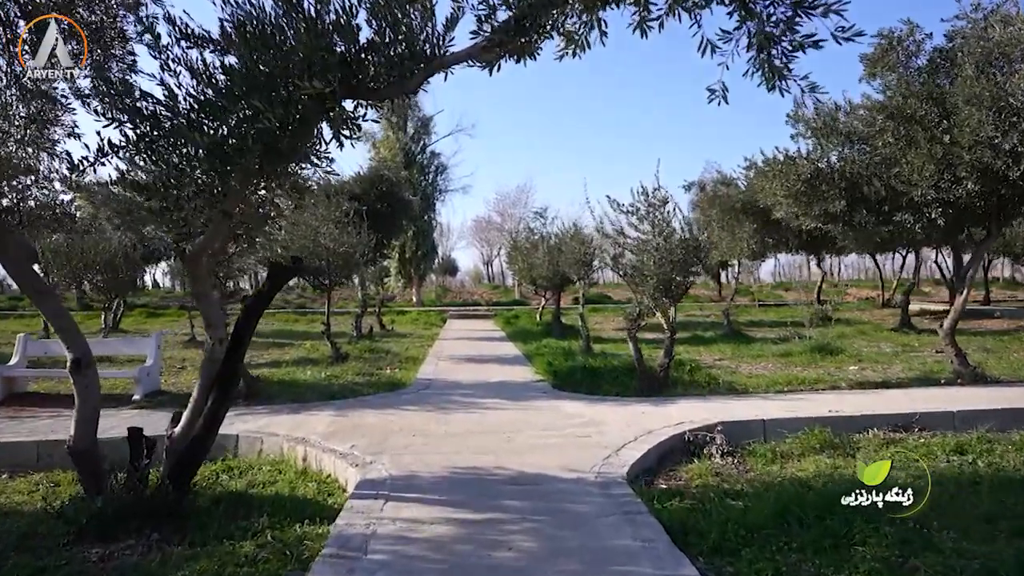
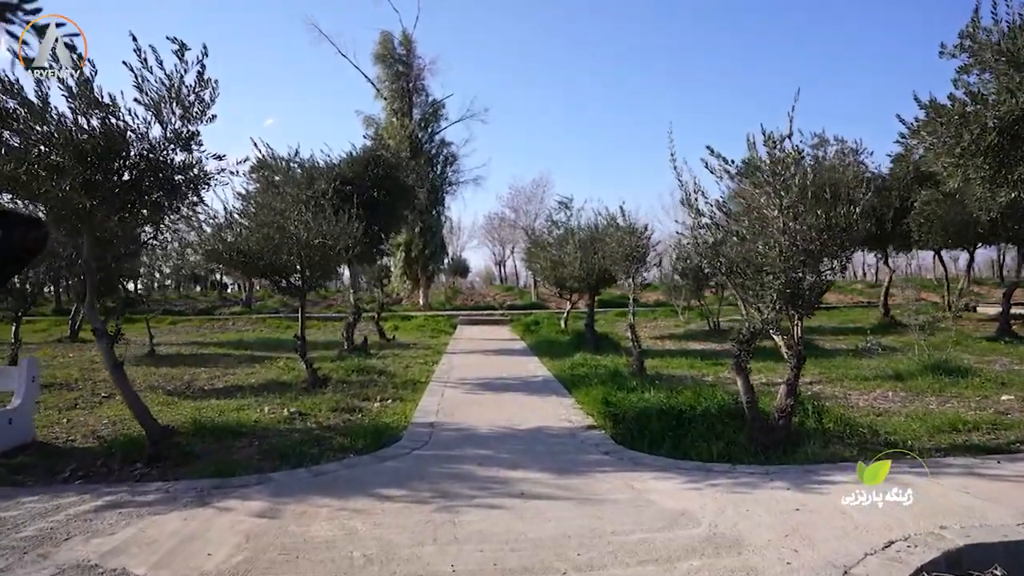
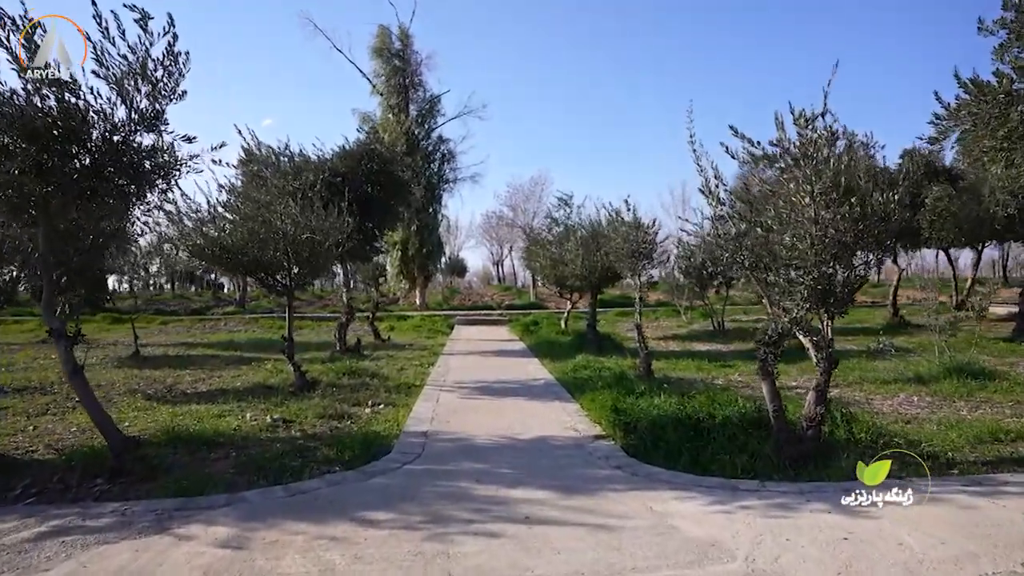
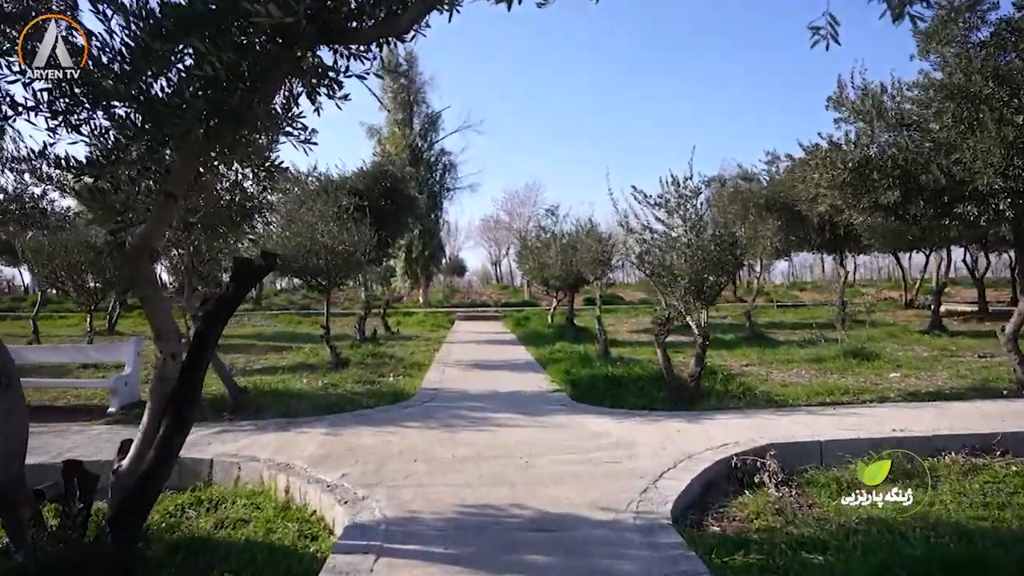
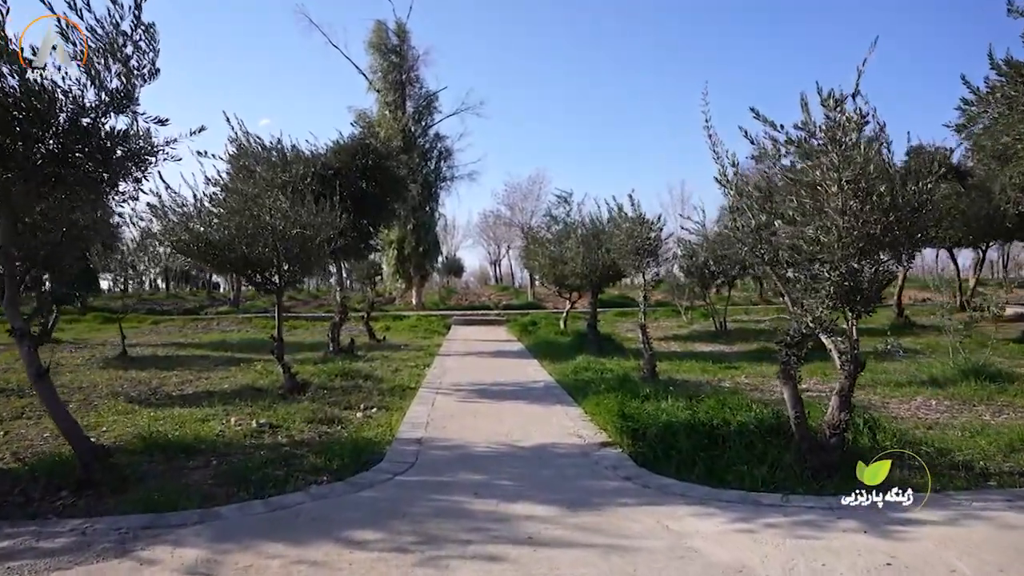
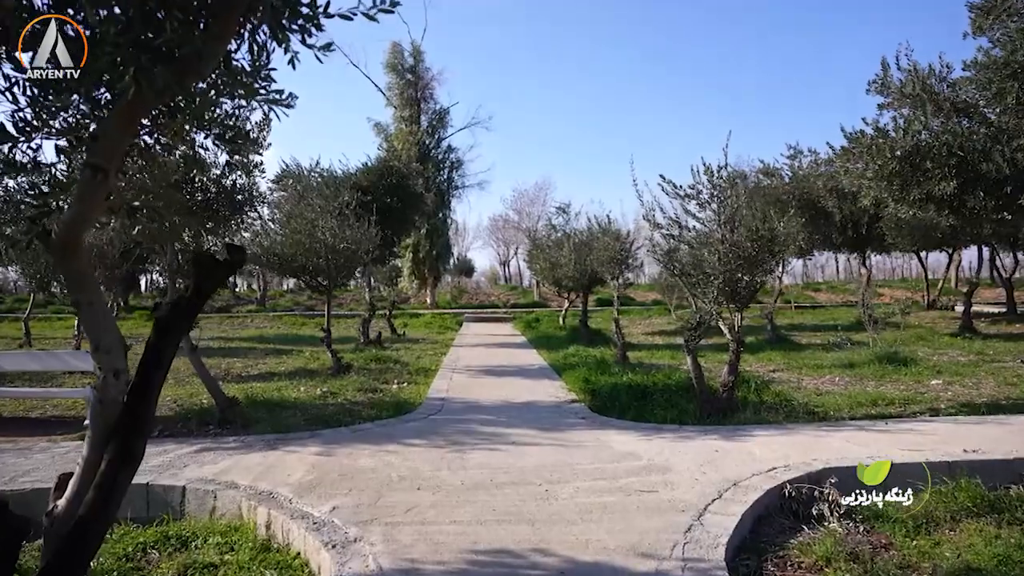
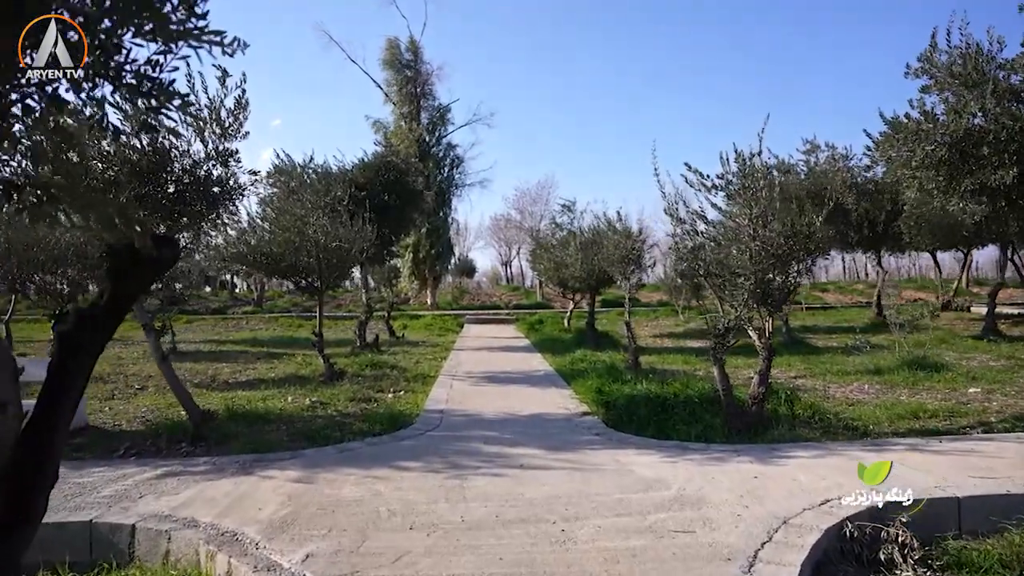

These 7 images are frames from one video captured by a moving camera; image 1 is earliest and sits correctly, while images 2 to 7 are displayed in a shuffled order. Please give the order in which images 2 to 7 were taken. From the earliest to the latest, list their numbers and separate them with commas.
4, 6, 7, 2, 3, 5
